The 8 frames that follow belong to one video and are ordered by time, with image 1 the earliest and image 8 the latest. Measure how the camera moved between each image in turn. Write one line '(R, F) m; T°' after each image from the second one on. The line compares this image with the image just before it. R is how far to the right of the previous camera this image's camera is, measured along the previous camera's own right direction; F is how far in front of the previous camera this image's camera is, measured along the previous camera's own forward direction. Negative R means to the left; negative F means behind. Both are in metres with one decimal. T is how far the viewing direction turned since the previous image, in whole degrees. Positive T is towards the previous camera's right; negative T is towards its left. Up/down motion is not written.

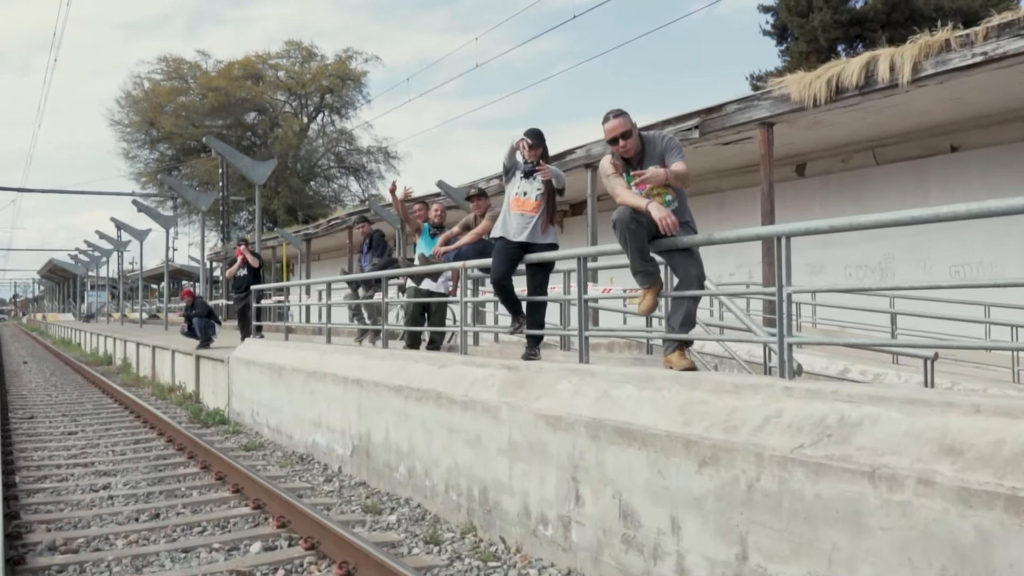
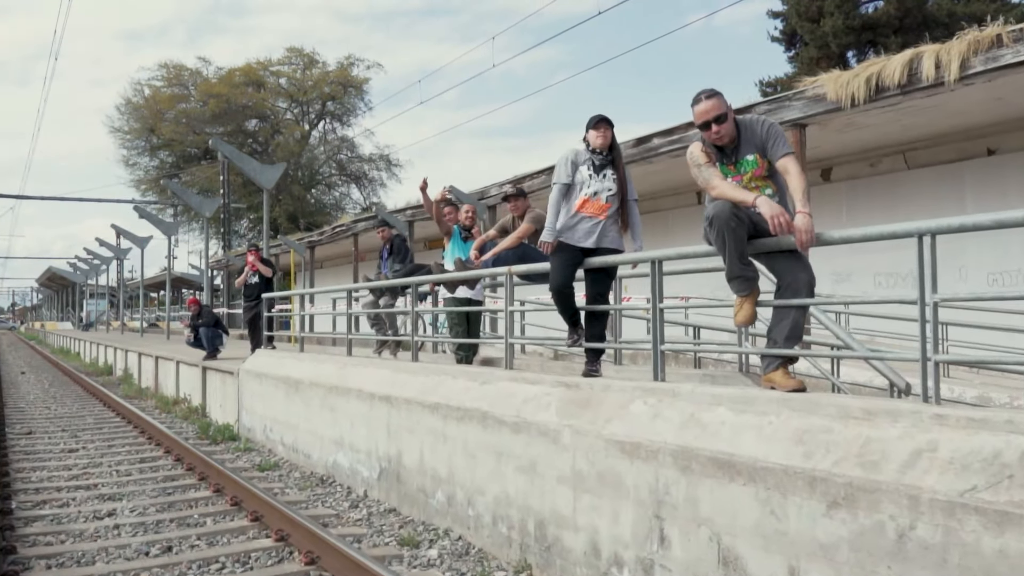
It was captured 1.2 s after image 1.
(-0.3, +0.6) m; 0°
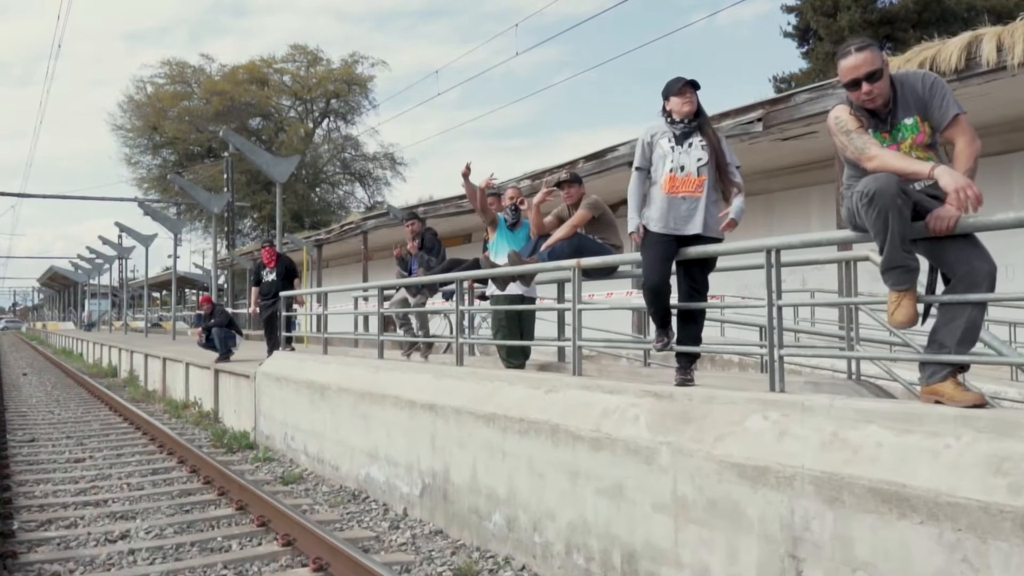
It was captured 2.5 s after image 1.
(-0.4, +0.7) m; 0°
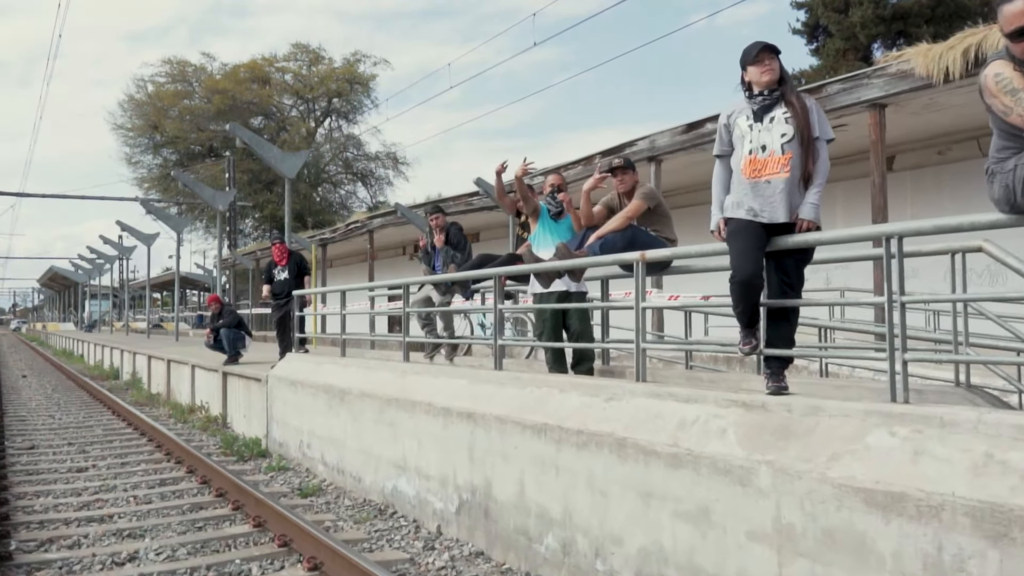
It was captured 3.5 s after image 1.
(-0.3, +0.6) m; 0°
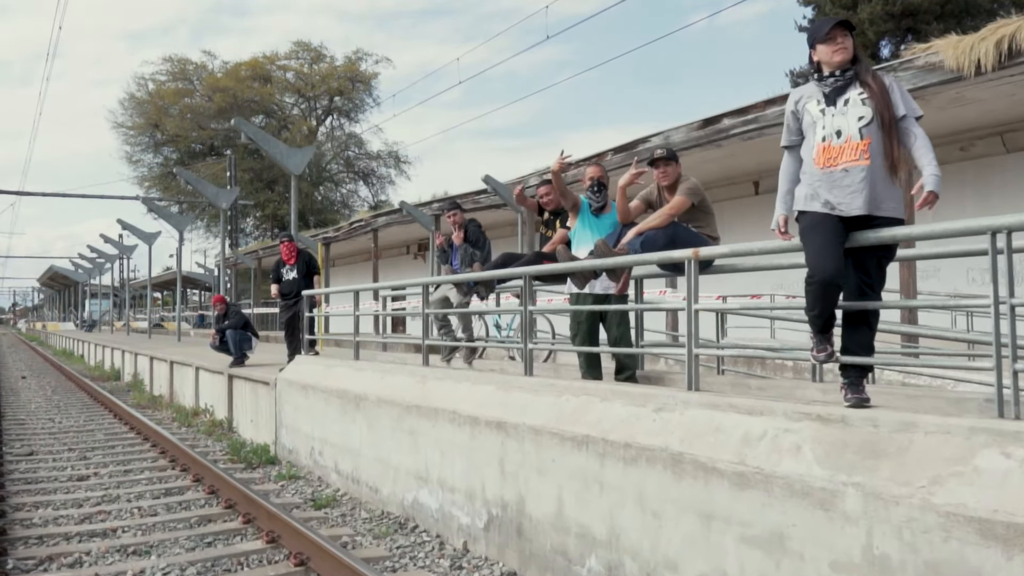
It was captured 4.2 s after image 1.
(-0.2, +0.4) m; 0°
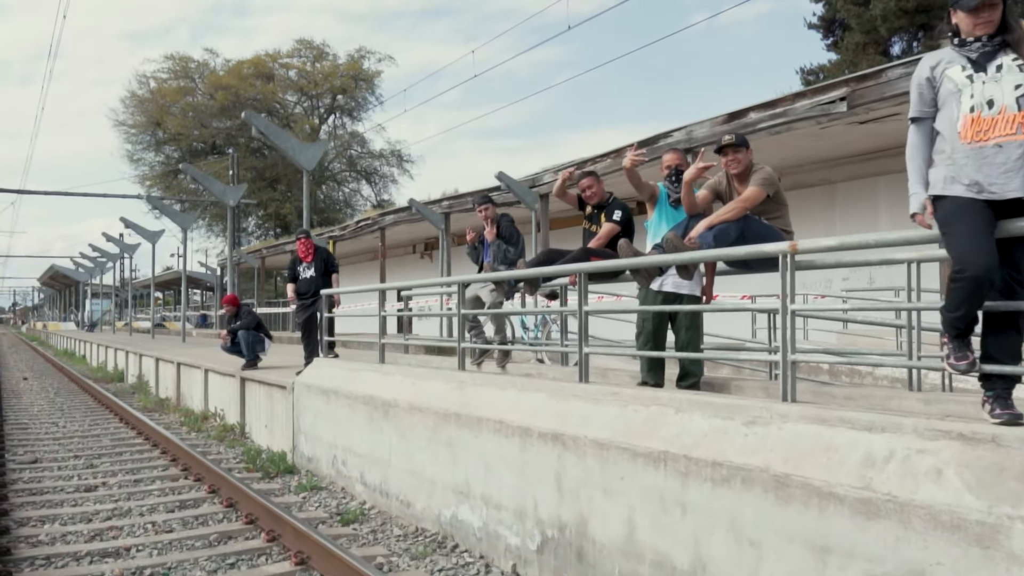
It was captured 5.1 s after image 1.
(-0.3, +0.5) m; 0°
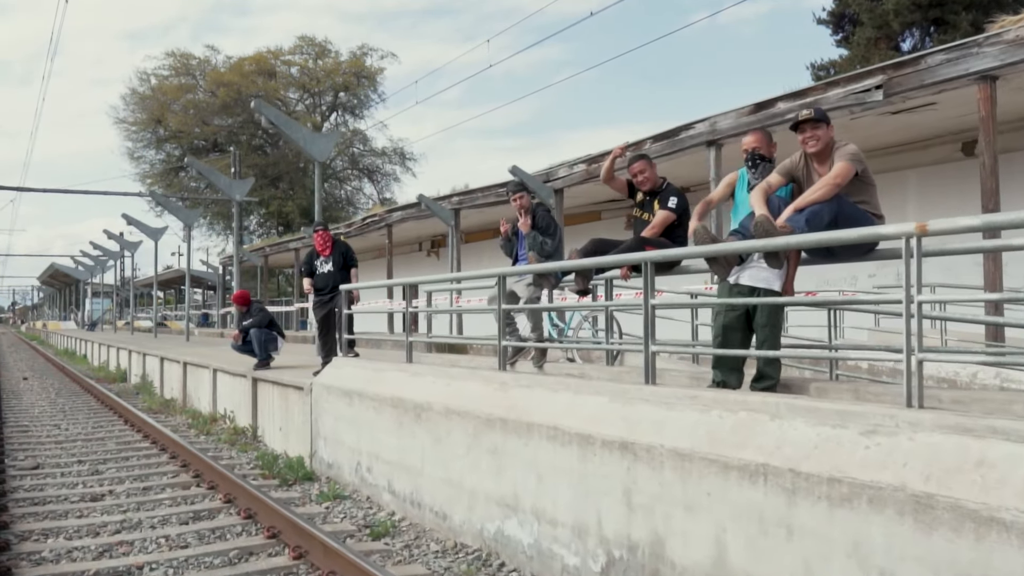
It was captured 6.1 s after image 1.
(-0.3, +0.5) m; 0°
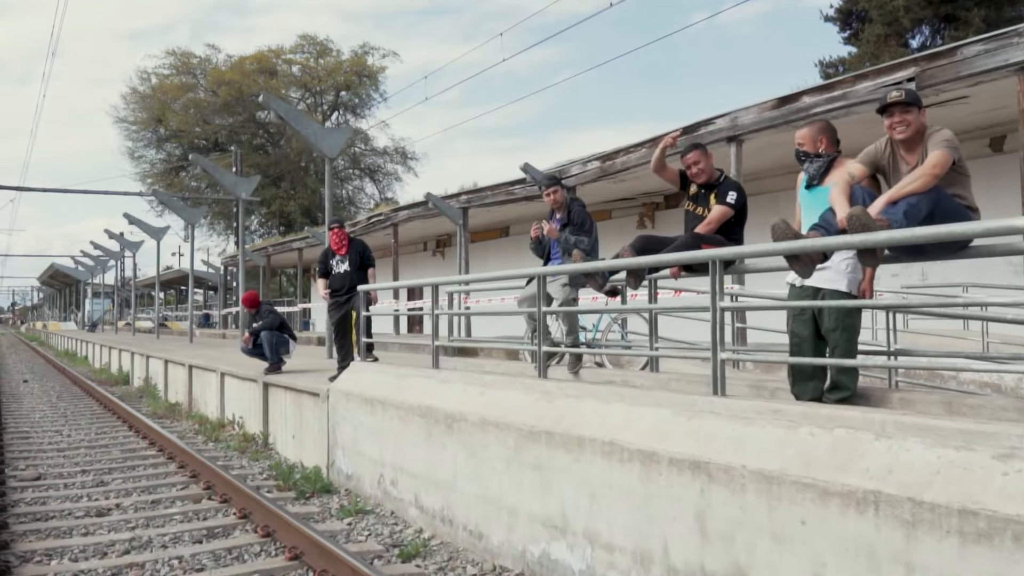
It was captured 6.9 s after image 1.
(-0.2, +0.4) m; 0°
